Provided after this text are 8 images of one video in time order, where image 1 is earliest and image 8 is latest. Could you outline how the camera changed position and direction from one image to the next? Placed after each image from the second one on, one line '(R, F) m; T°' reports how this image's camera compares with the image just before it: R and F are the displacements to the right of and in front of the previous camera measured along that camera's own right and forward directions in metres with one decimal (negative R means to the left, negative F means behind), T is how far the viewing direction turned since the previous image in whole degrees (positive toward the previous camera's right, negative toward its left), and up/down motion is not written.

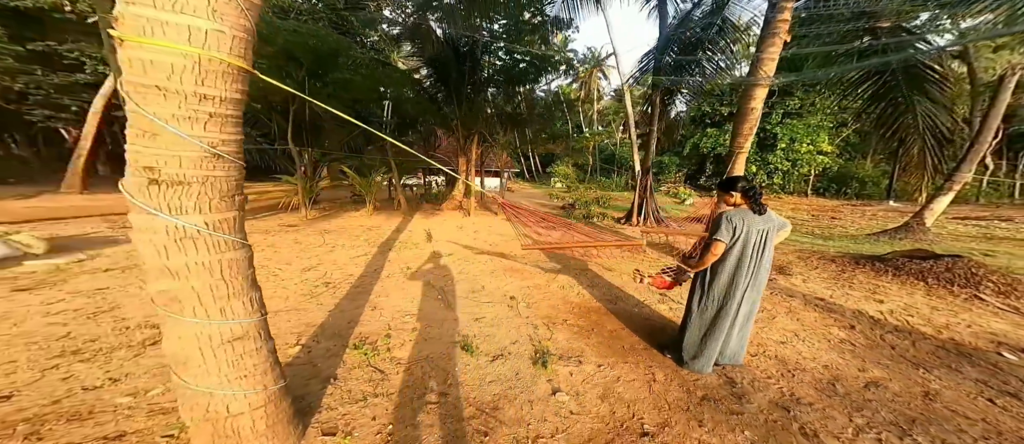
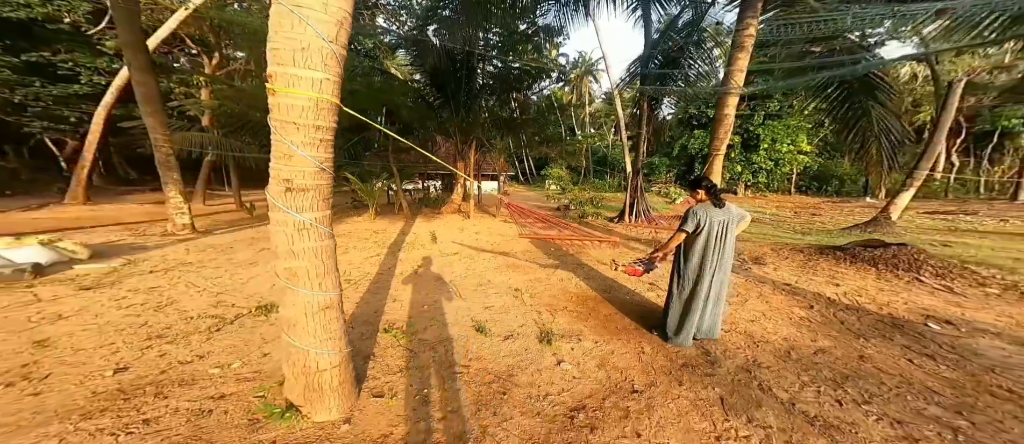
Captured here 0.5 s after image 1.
(-0.1, -0.4) m; +1°
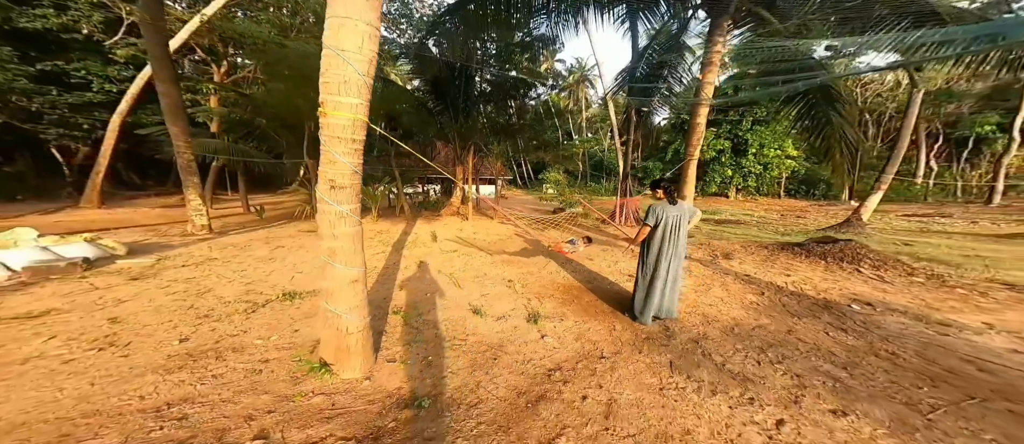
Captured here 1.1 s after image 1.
(+0.1, -0.5) m; 0°
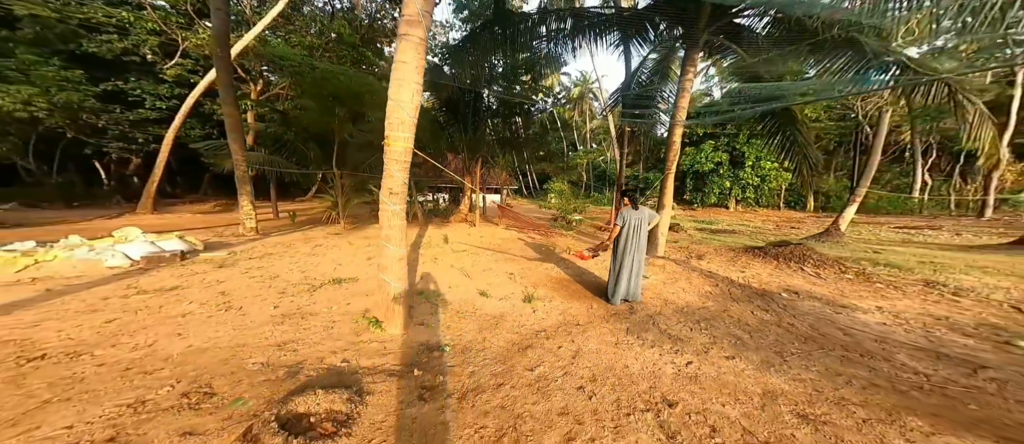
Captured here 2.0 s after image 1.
(+0.1, -0.9) m; -2°
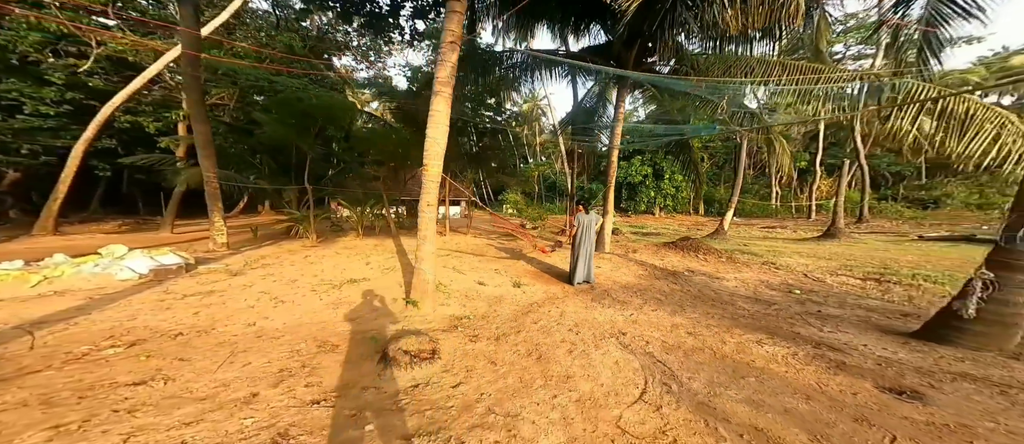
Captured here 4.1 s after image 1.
(-0.7, -1.1) m; +10°
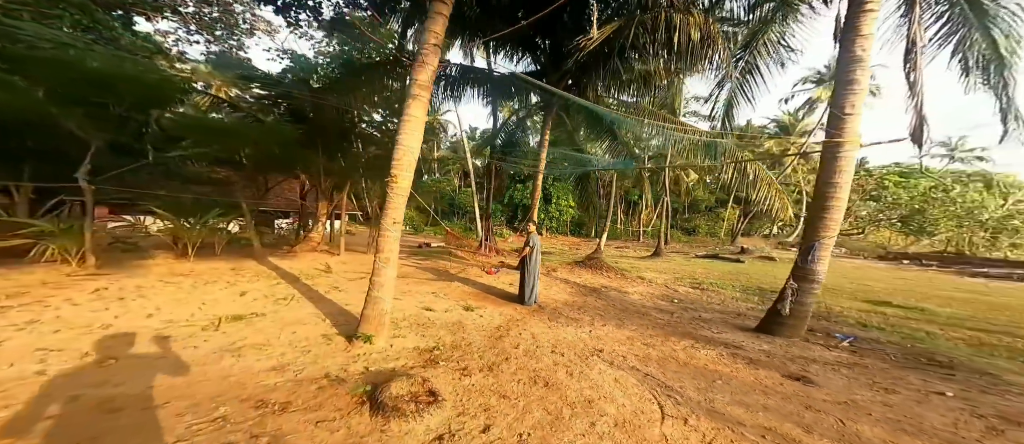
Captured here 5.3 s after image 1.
(-1.1, +0.3) m; +21°
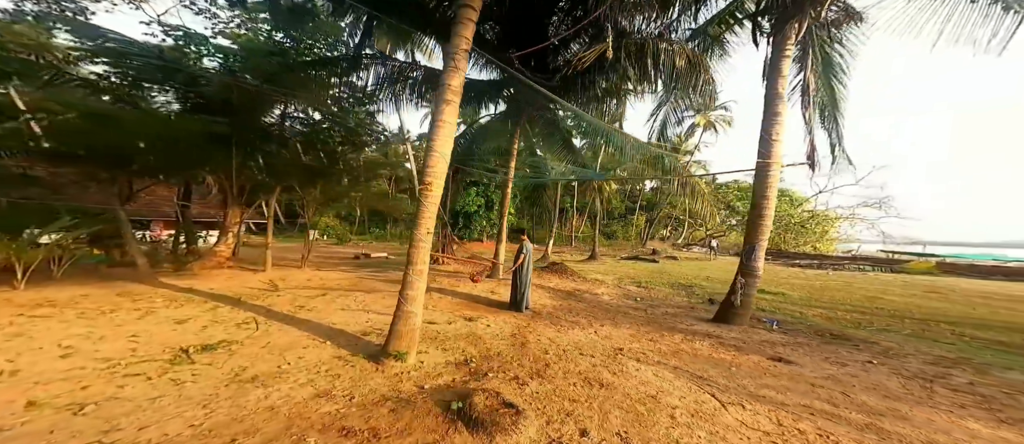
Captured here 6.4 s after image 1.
(-1.0, +0.1) m; +12°
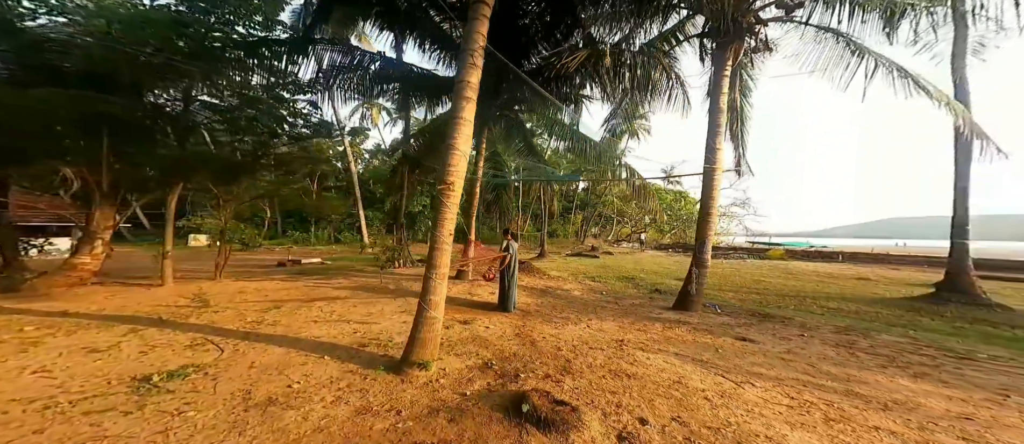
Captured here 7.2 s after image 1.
(-0.8, +0.1) m; +10°
